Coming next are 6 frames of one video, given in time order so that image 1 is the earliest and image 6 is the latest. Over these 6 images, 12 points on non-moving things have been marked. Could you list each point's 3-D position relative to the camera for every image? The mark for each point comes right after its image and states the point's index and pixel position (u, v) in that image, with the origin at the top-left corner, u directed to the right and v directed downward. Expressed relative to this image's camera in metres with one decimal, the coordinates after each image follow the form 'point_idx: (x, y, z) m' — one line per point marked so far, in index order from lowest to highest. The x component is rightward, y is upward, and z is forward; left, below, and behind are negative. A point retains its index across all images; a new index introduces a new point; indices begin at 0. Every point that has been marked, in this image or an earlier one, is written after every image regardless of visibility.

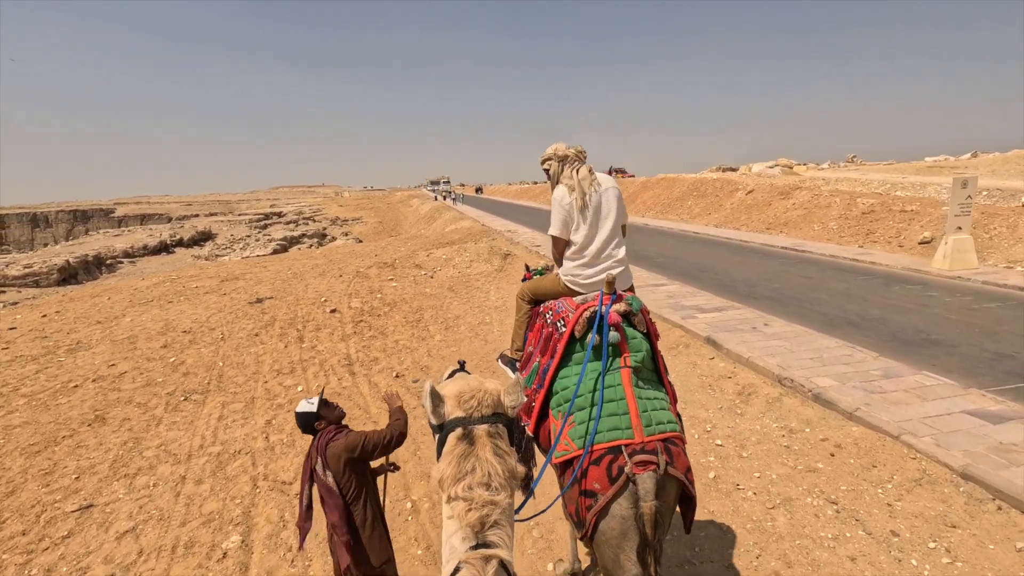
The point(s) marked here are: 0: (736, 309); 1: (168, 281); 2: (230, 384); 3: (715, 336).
0: (+3.4, -0.3, +8.1) m
1: (-9.2, +0.2, +14.2) m
2: (-3.2, -1.1, +6.1) m
3: (+2.6, -0.6, +6.8) m
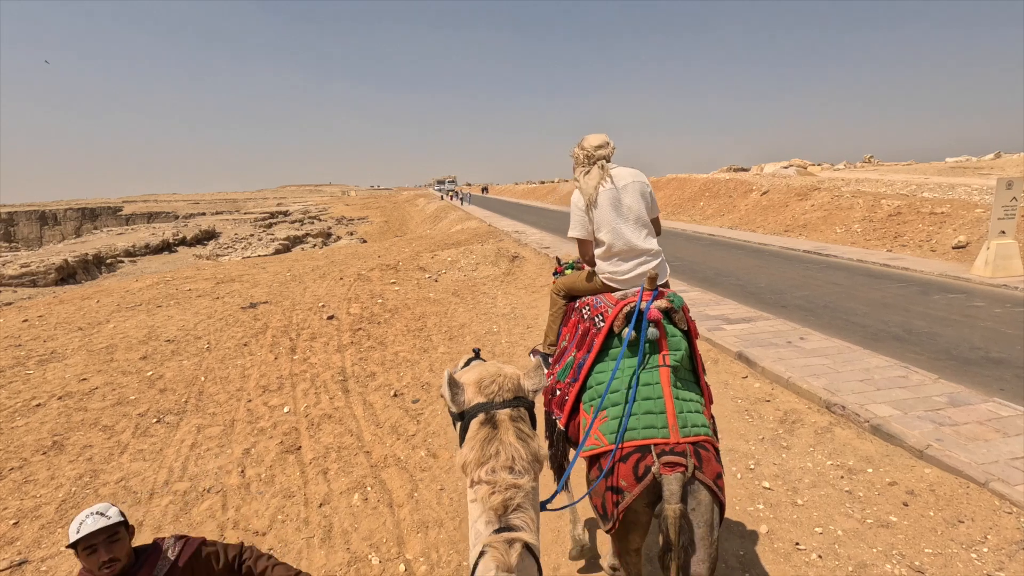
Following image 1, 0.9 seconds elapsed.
0: (+3.5, -0.5, +7.4) m
1: (-9.0, +0.1, +13.7) m
2: (-3.1, -1.2, +5.5) m
3: (+2.7, -0.7, +6.2) m
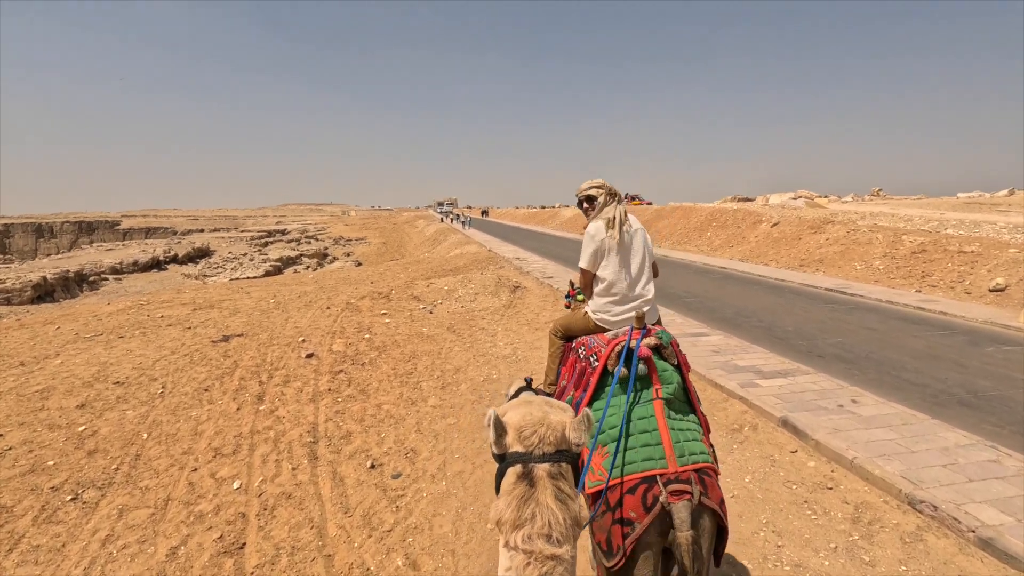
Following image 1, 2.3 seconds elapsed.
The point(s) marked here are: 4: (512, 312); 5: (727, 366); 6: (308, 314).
0: (+3.5, -1.1, +6.5) m
1: (-8.9, -0.4, +12.7) m
2: (-3.1, -1.6, +4.5) m
3: (+2.7, -1.3, +5.2) m
4: (0.0, -0.5, +11.4) m
5: (+2.8, -1.0, +6.9) m
6: (-4.2, -0.5, +10.9) m
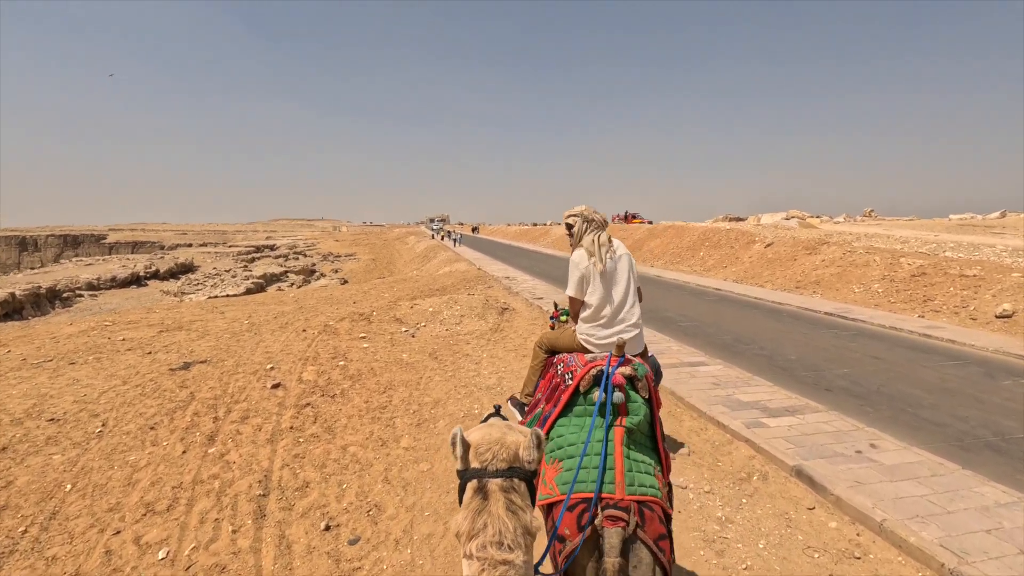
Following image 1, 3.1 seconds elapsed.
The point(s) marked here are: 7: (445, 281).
0: (+3.3, -1.4, +5.9) m
1: (-9.2, -0.9, +12.0) m
2: (-3.2, -1.8, +3.8) m
3: (+2.6, -1.5, +4.7) m
4: (-0.3, -0.9, +10.8) m
5: (+2.6, -1.3, +6.3) m
6: (-4.4, -1.0, +10.3) m
7: (-2.4, +0.3, +19.5) m
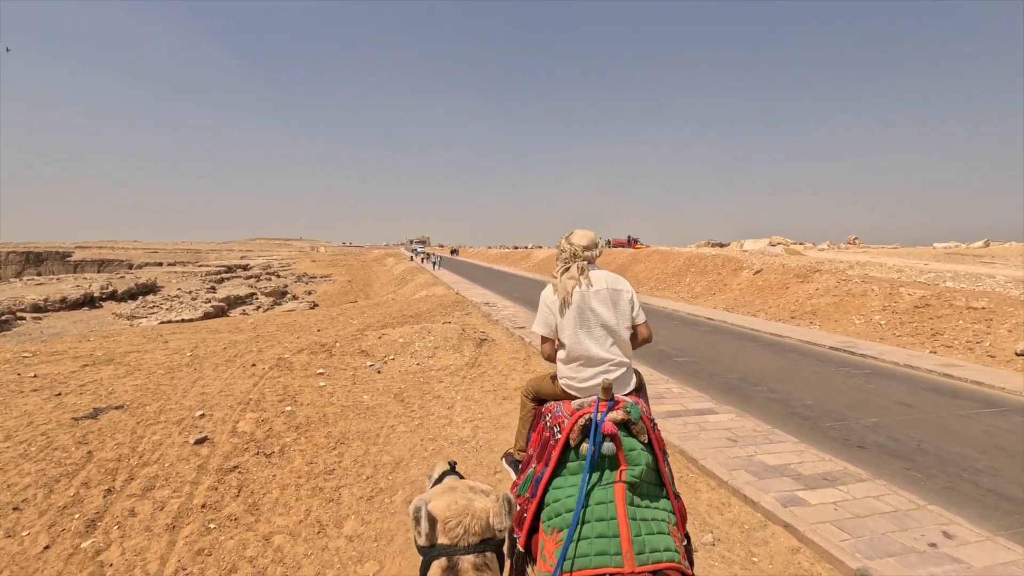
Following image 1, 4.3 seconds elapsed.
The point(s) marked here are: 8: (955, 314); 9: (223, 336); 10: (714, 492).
0: (+3.1, -1.8, +4.8) m
1: (-9.6, -1.4, +10.4) m
2: (-3.4, -2.0, +2.5) m
3: (+2.4, -1.9, +3.5) m
4: (-0.6, -1.5, +9.6) m
5: (+2.3, -1.7, +5.2) m
6: (-4.8, -1.4, +8.9) m
7: (-3.1, -0.6, +18.3) m
8: (+9.9, -0.6, +12.0) m
9: (-6.9, -1.1, +12.7) m
10: (+1.8, -1.8, +4.9) m
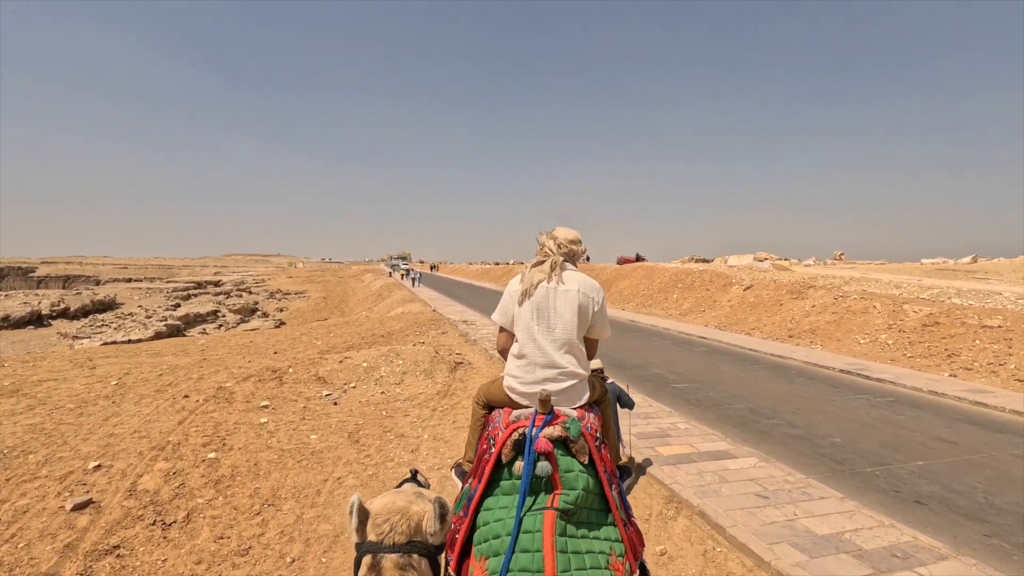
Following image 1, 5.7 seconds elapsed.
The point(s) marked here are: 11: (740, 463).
0: (+3.0, -1.9, +3.7) m
1: (-10.0, -1.7, +8.9) m
2: (-3.5, -2.1, +1.1) m
3: (+2.3, -2.0, +2.4) m
4: (-1.0, -1.8, +8.3) m
5: (+2.2, -1.9, +4.0) m
6: (-5.1, -1.7, +7.5) m
7: (-3.8, -1.2, +17.0) m
8: (+9.5, -0.9, +11.1) m
9: (-7.3, -1.5, +11.3) m
10: (+1.7, -2.0, +3.7) m
11: (+2.3, -1.8, +5.4) m
